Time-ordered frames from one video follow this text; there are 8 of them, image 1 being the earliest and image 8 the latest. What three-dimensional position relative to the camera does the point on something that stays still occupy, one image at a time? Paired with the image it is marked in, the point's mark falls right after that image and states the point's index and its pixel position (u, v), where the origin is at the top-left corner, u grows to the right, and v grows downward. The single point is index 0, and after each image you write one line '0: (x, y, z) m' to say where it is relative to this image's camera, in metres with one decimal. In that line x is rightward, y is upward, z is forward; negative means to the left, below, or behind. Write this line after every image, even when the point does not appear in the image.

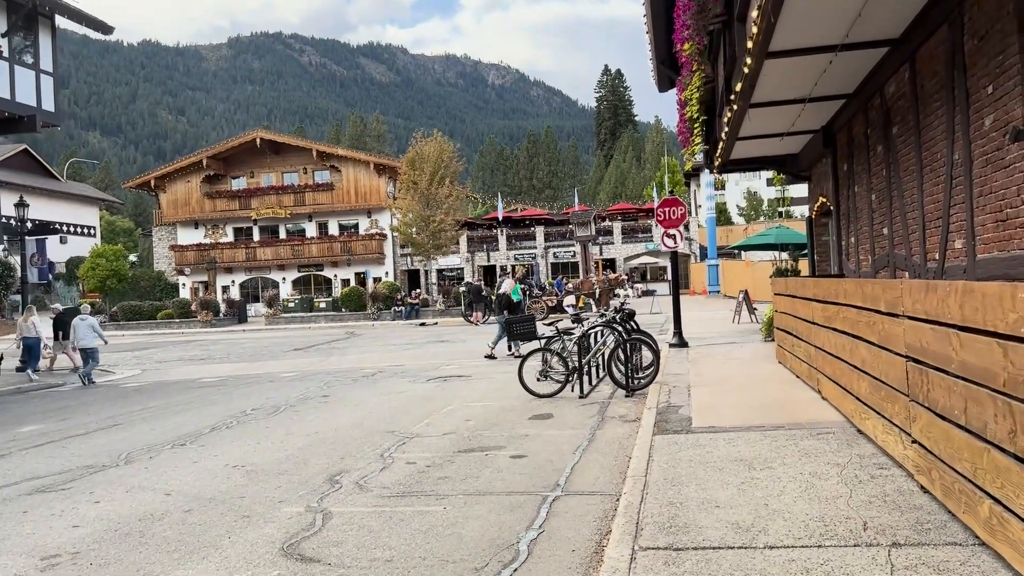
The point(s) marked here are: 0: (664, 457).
0: (+1.1, -1.3, +6.1) m
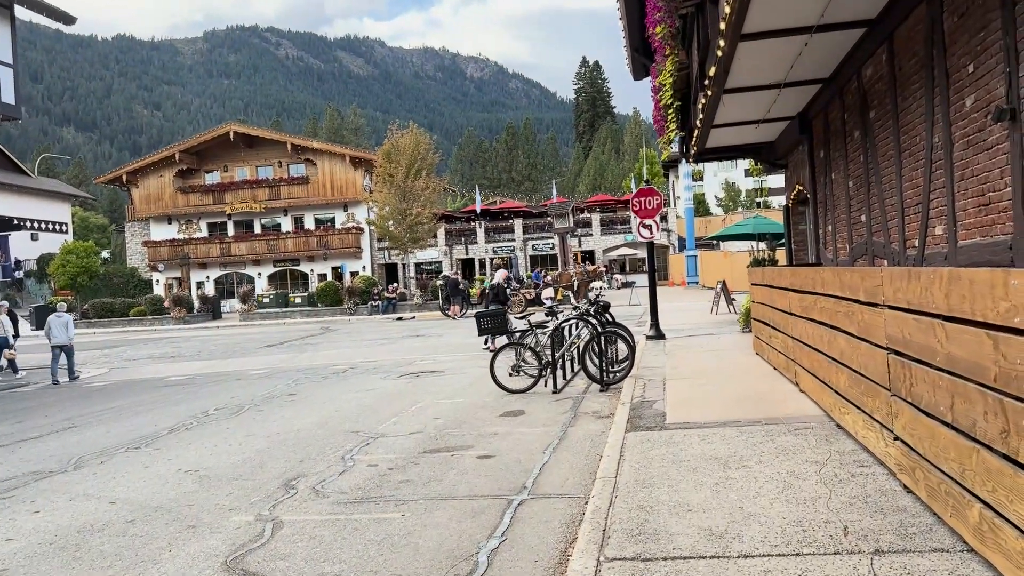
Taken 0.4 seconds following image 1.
0: (+0.9, -1.2, +5.8) m
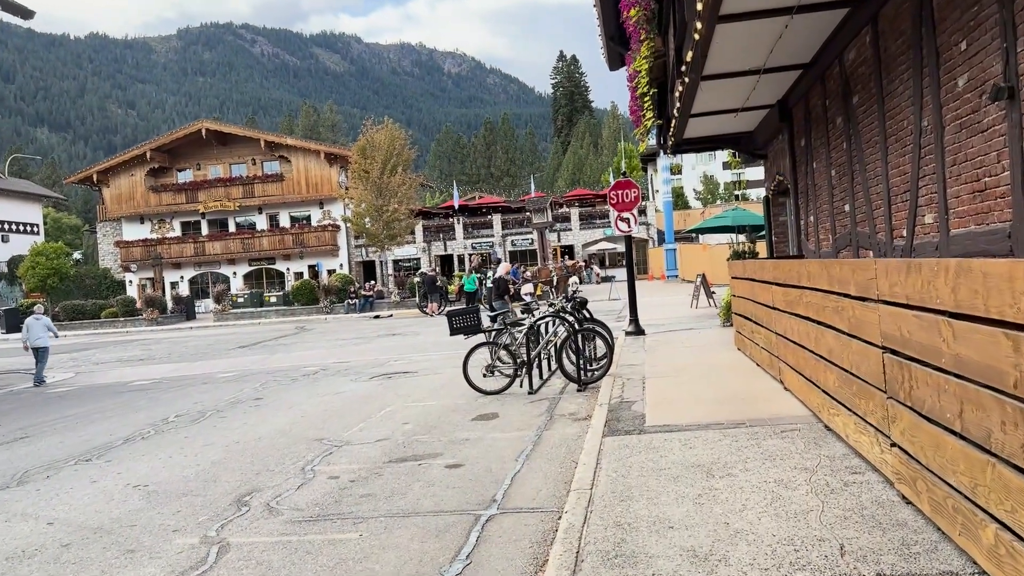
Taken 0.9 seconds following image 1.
0: (+0.7, -1.2, +5.5) m
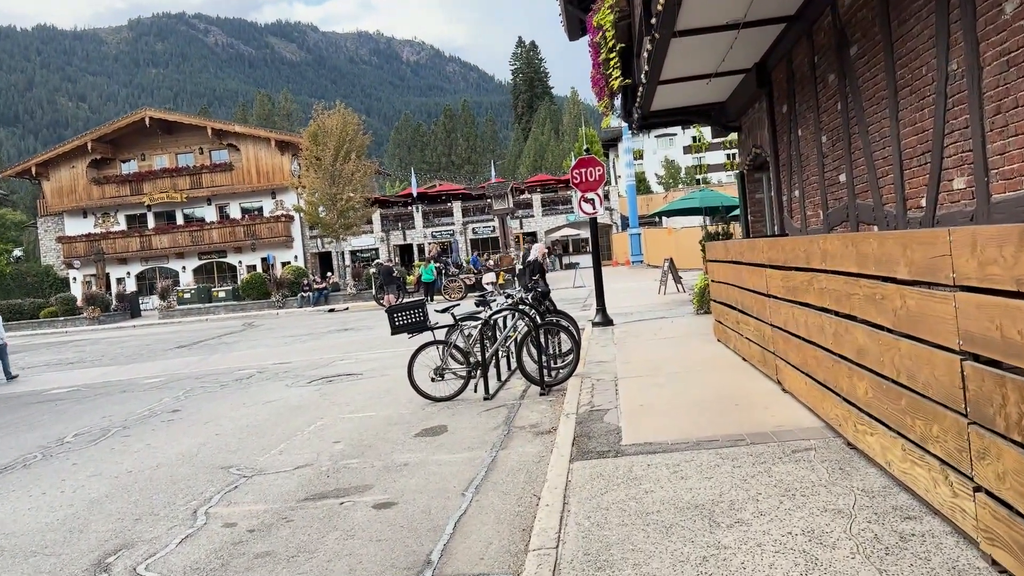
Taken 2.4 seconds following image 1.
0: (+0.4, -1.1, +4.2) m
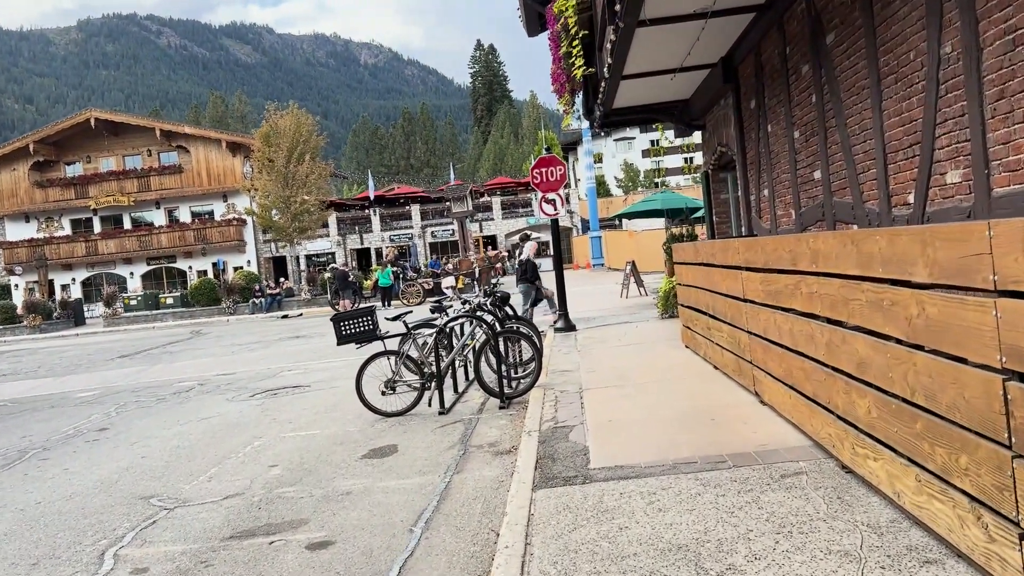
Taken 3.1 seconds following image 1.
0: (+0.2, -1.1, +3.6) m
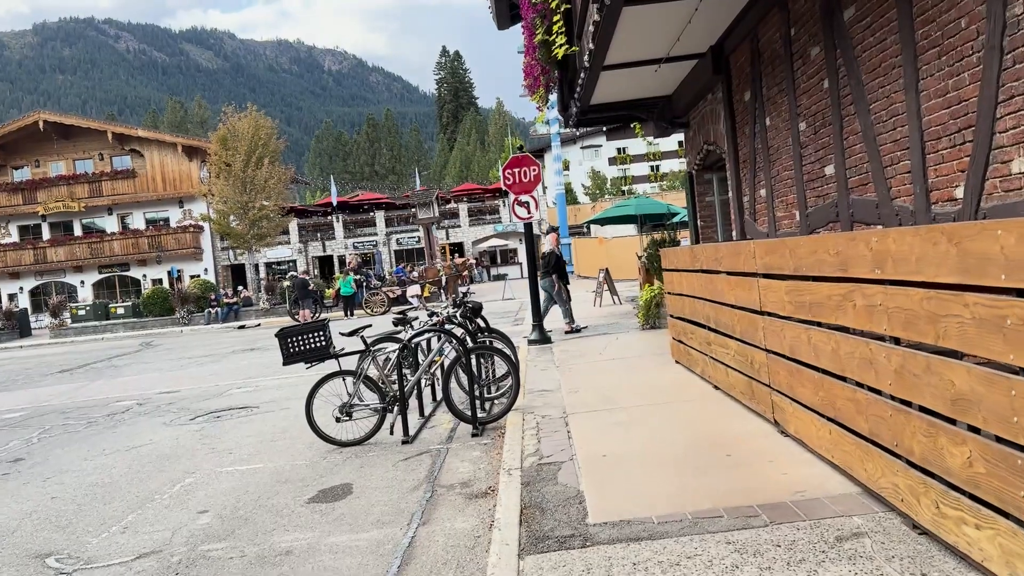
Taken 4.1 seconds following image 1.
0: (+0.1, -1.2, +2.7) m
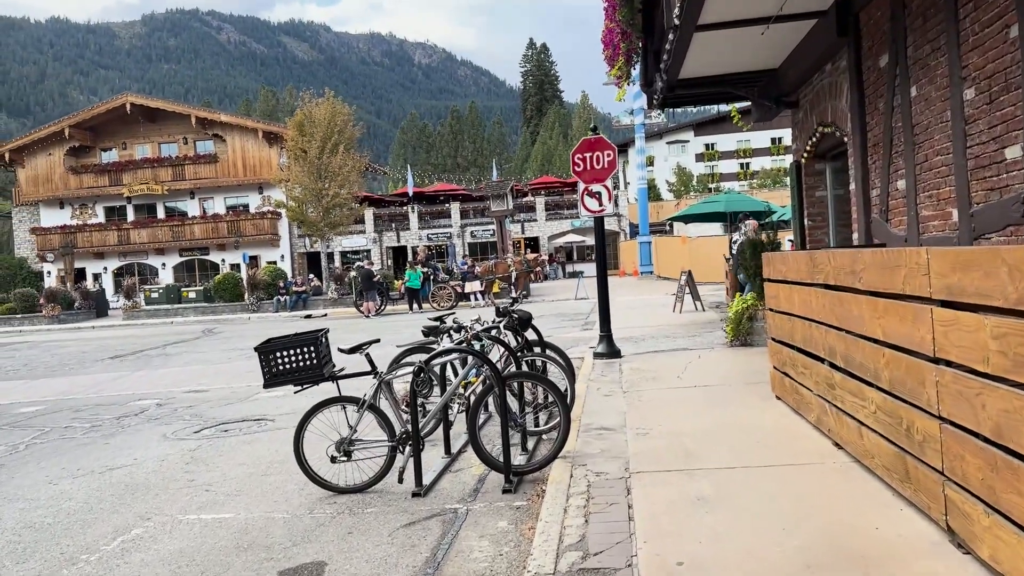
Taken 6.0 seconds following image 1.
0: (0.0, -1.3, +1.1) m
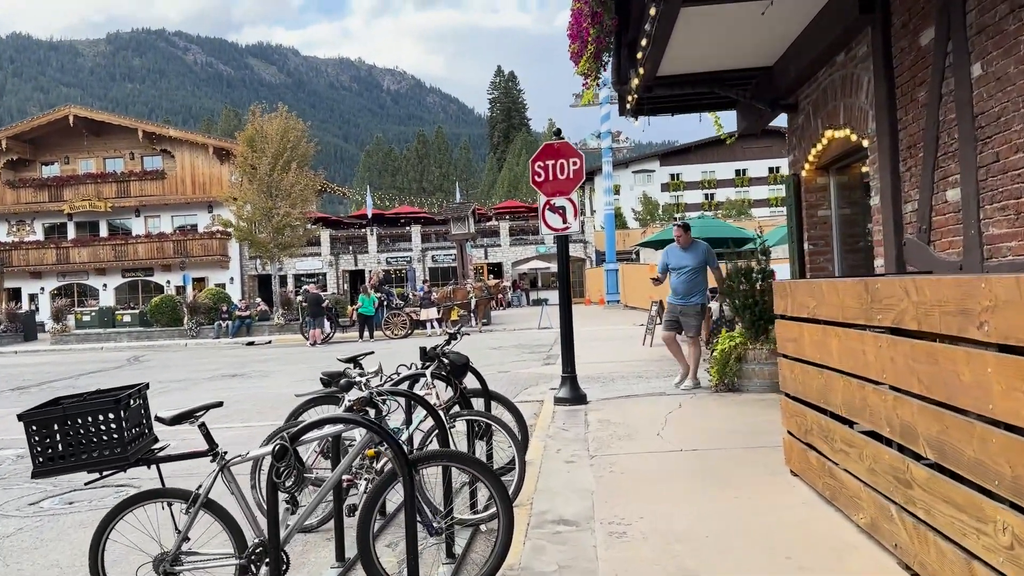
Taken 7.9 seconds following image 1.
0: (-0.2, -1.3, -0.6) m
